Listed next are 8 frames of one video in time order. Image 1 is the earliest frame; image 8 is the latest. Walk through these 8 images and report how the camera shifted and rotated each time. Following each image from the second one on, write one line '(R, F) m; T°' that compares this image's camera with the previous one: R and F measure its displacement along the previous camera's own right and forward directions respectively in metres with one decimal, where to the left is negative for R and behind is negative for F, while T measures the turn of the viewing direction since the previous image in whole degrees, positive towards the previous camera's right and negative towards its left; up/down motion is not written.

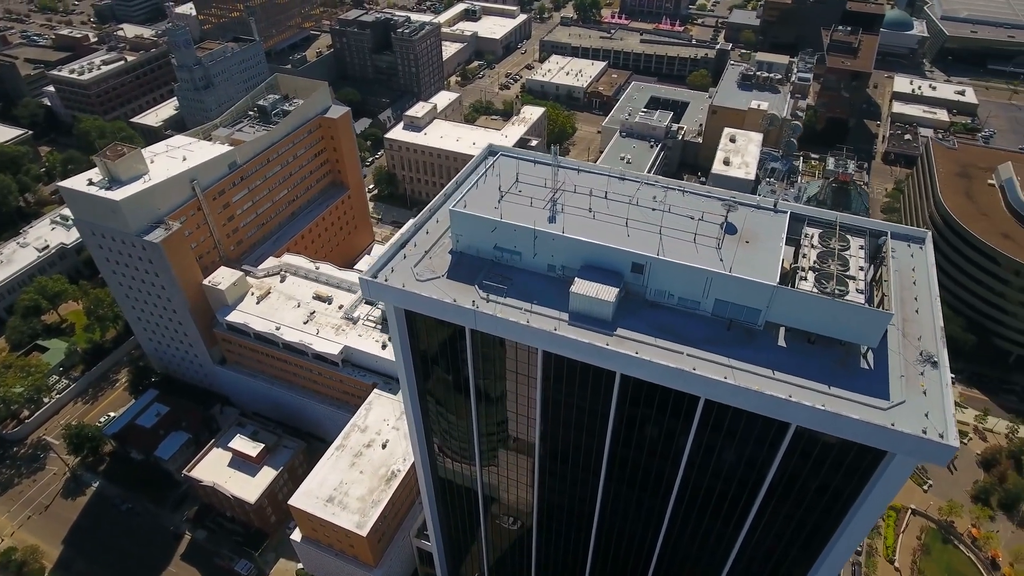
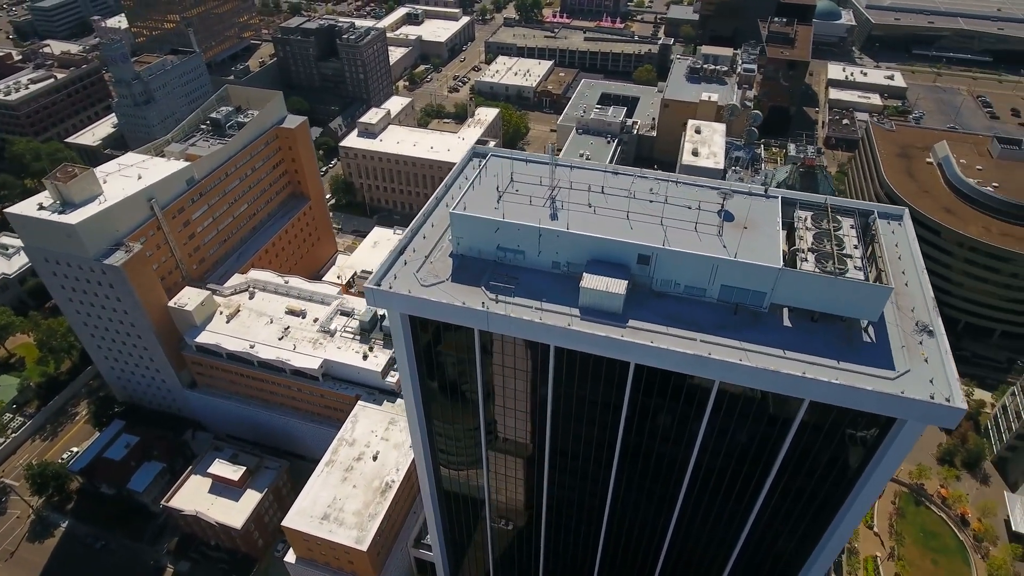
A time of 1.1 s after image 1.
(-3.8, +0.2) m; +4°
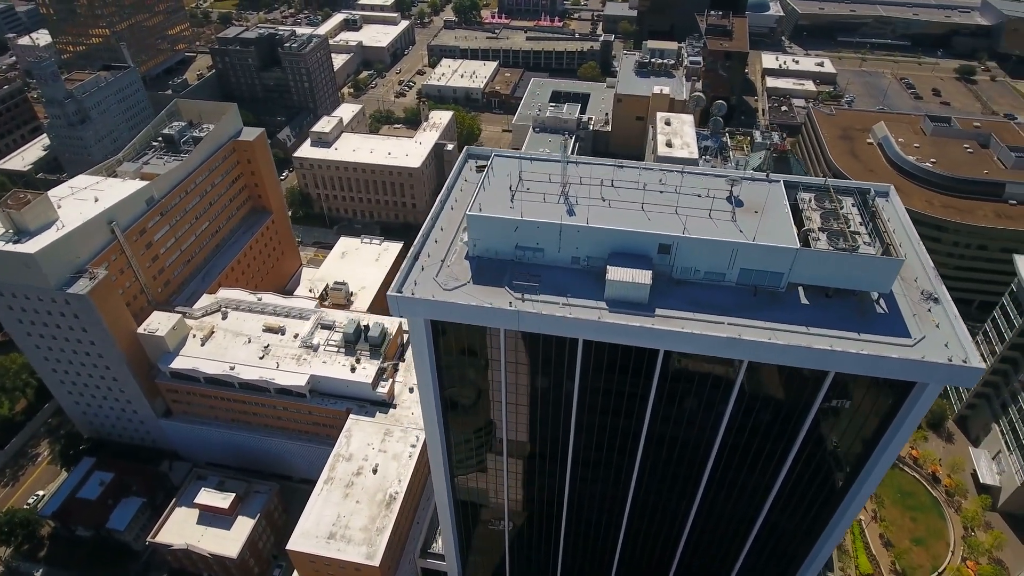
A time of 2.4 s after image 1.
(-5.3, +0.3) m; +5°
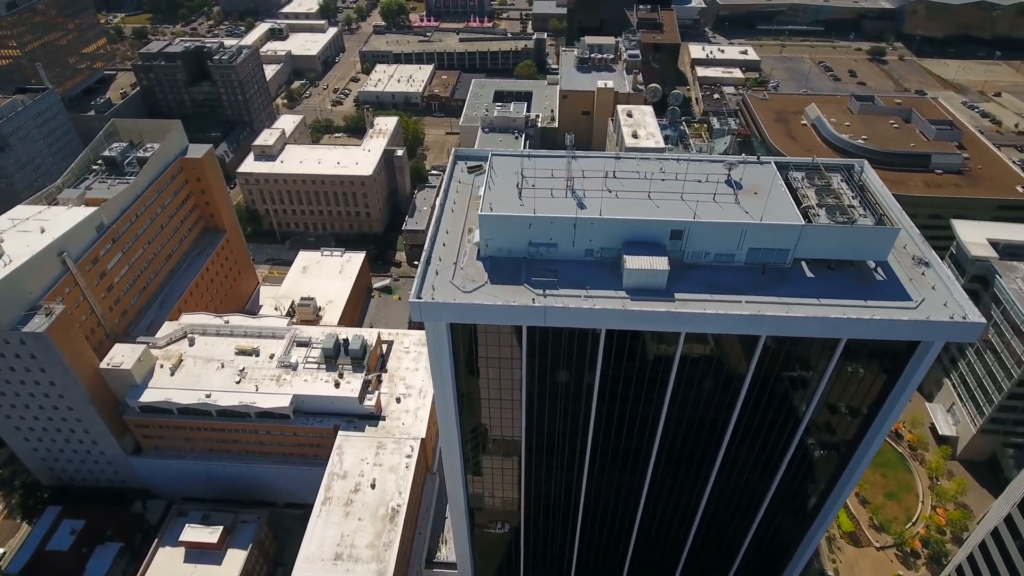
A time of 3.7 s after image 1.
(-5.4, +0.3) m; +6°
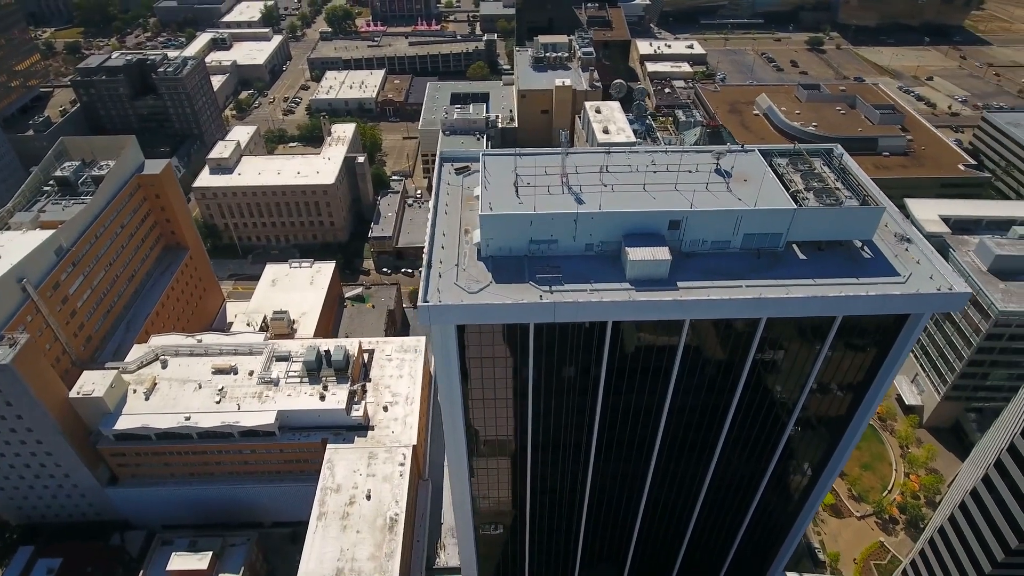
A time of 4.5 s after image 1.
(-3.3, +0.1) m; +4°
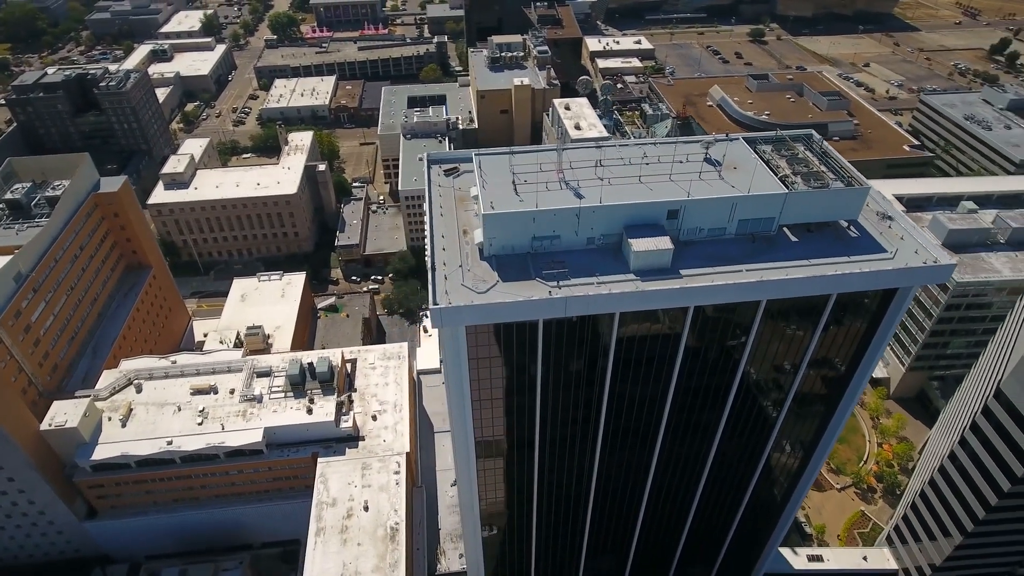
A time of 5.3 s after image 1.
(-3.5, +0.1) m; +4°
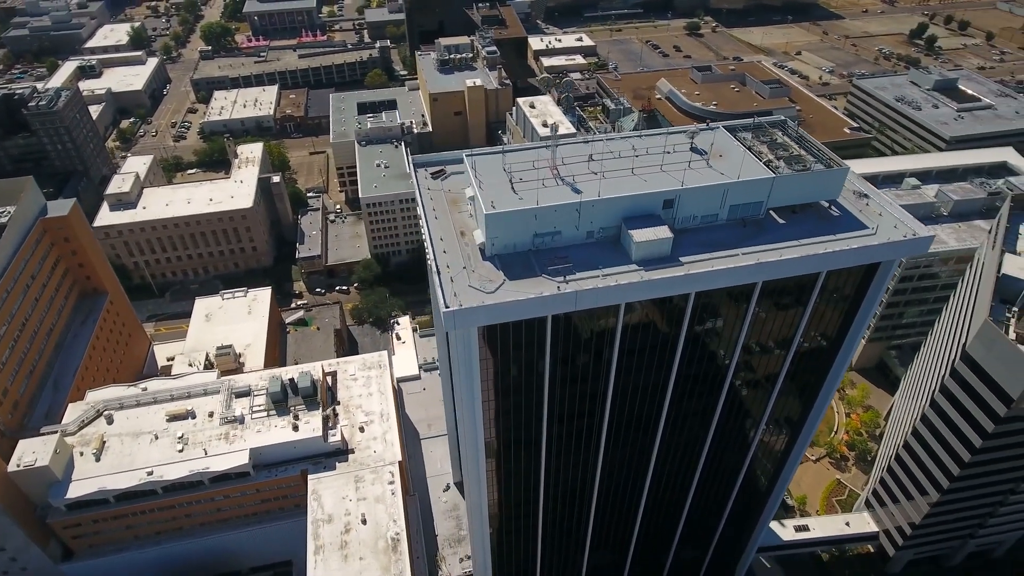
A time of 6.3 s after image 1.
(-3.9, +0.1) m; +5°
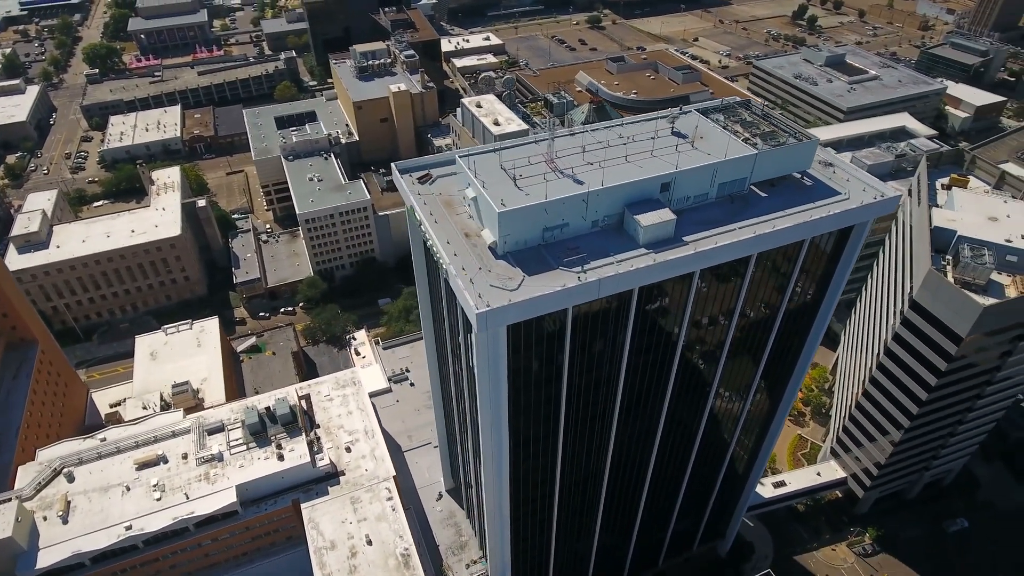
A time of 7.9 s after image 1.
(-7.0, +0.4) m; +8°
